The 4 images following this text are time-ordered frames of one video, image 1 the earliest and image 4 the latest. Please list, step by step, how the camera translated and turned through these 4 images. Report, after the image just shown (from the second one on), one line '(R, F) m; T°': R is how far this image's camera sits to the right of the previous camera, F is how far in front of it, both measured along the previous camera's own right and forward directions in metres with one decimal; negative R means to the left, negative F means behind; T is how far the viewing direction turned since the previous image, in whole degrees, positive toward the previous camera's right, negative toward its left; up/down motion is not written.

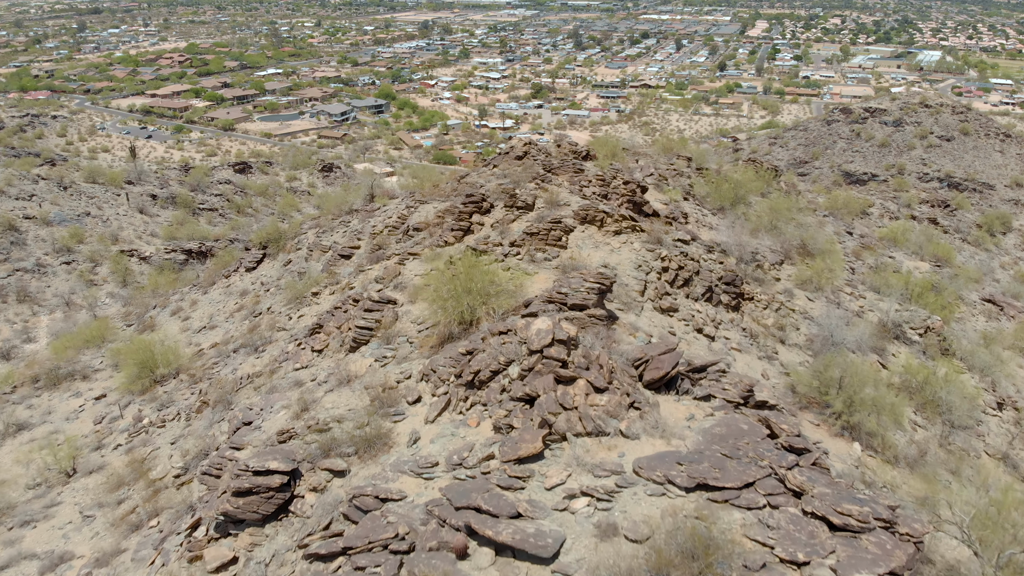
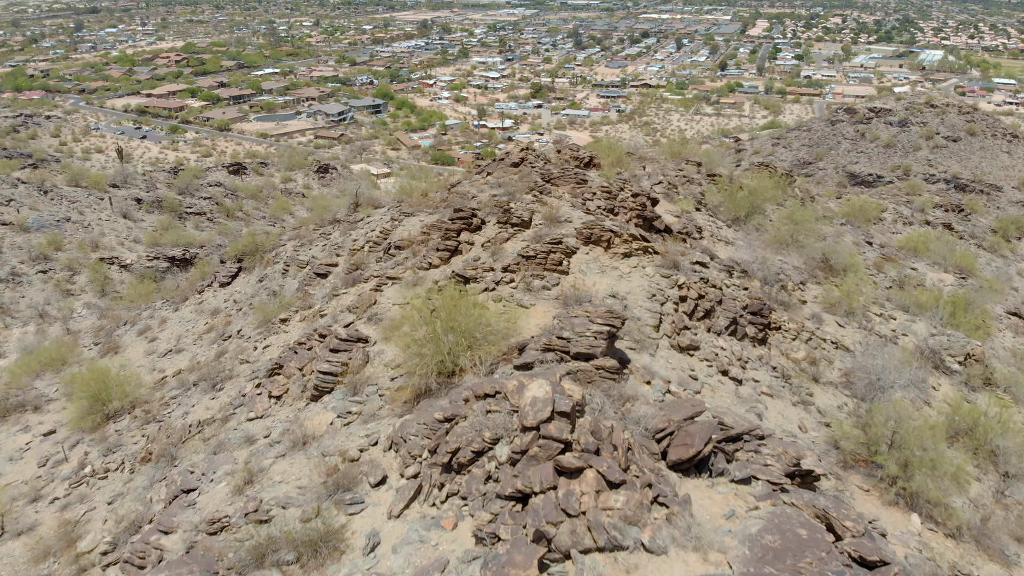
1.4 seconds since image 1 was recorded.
(+0.1, +1.3) m; 0°
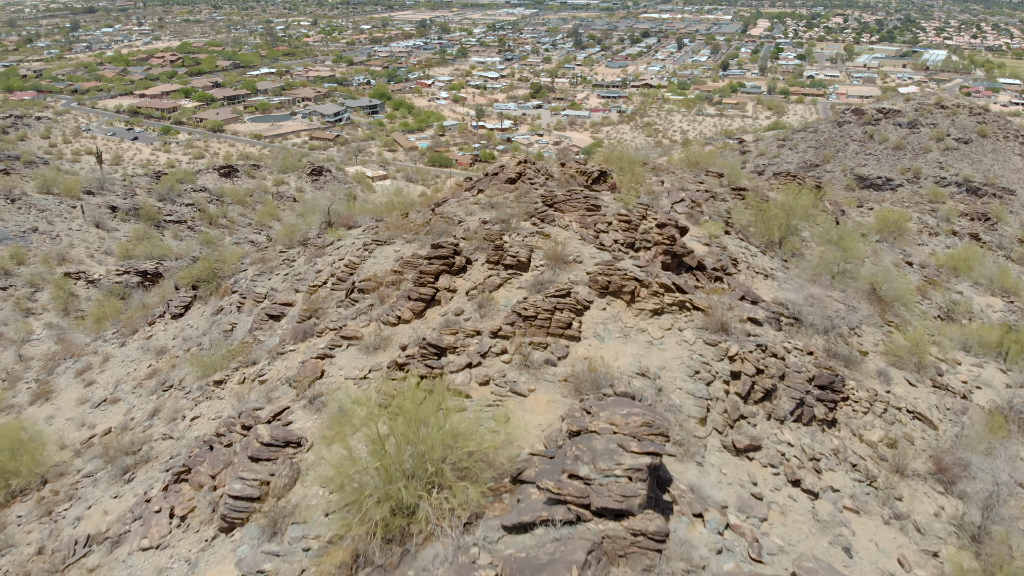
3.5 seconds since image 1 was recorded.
(+0.1, +2.1) m; 0°
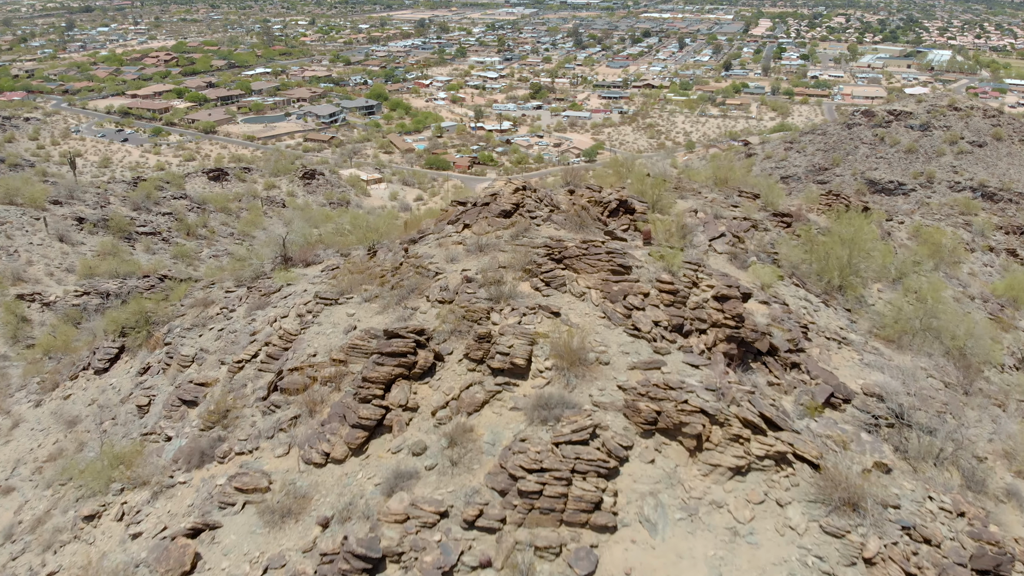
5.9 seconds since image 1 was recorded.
(+0.1, +2.5) m; 0°
